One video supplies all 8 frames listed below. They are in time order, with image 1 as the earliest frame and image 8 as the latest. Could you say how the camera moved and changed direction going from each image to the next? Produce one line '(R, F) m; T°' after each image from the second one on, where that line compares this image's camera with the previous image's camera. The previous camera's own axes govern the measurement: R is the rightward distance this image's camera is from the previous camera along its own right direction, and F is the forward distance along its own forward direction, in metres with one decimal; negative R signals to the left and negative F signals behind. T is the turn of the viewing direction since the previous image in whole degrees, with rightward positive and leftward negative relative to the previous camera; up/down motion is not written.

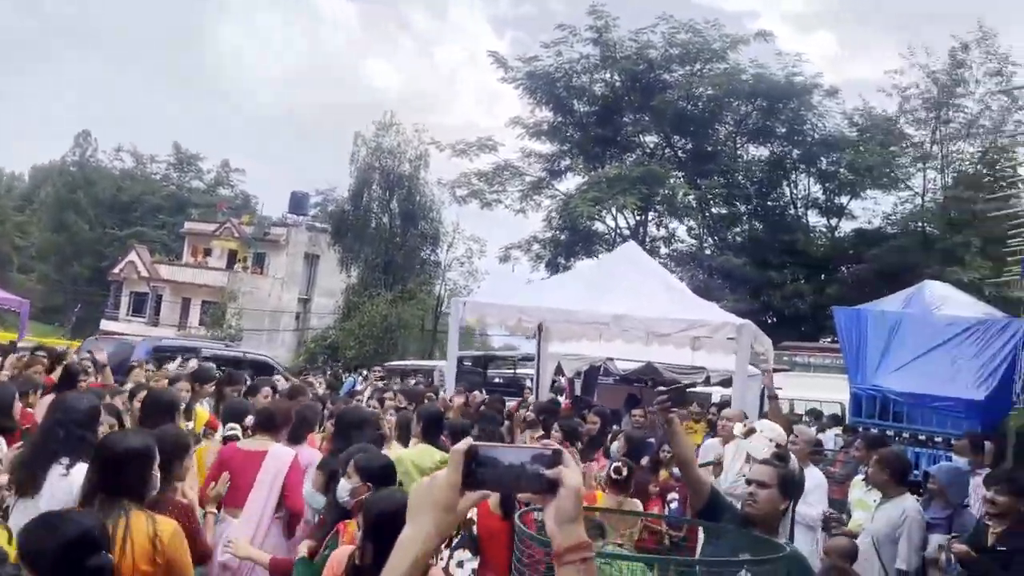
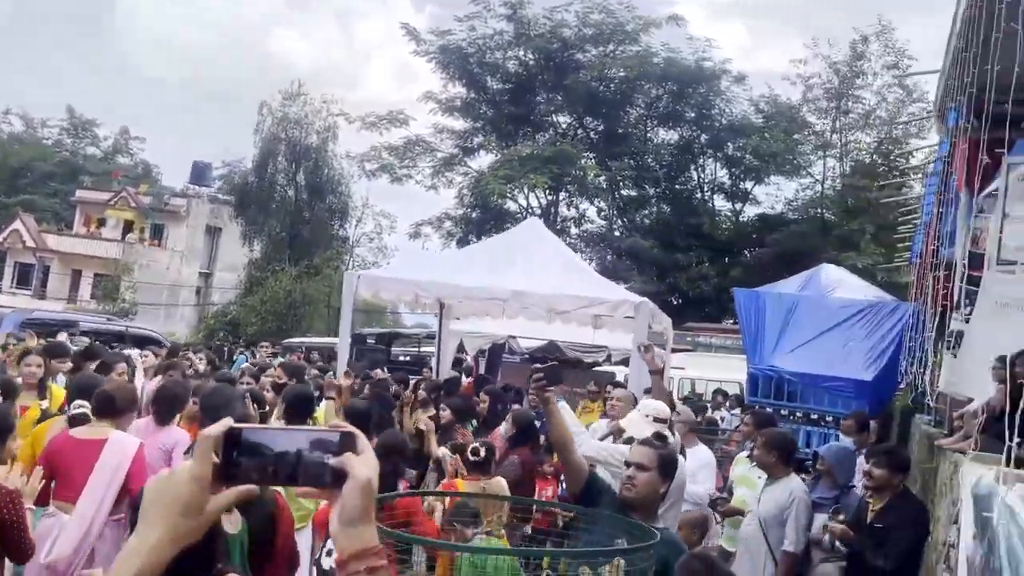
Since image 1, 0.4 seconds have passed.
(+0.2, +0.2) m; +6°
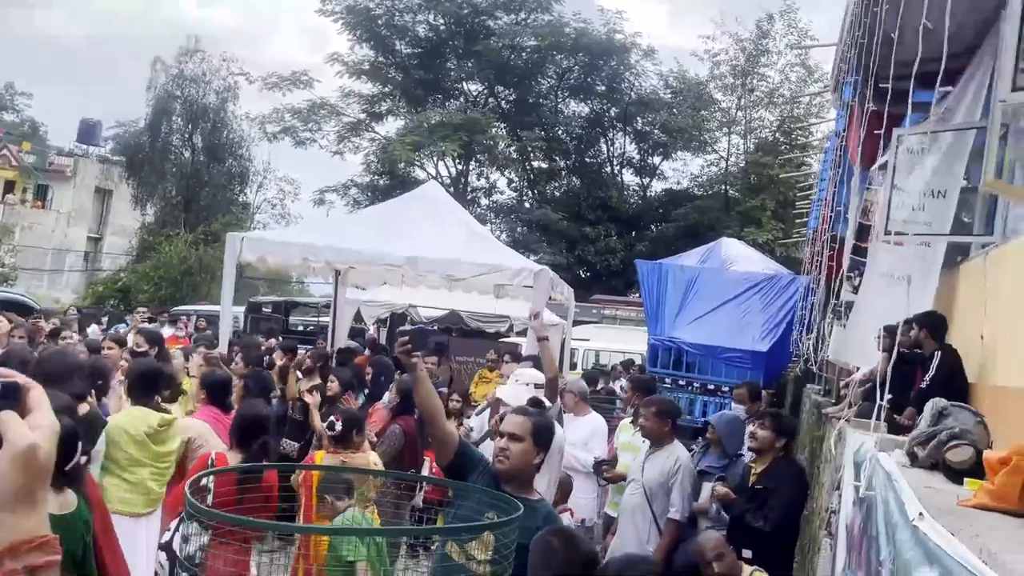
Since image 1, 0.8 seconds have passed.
(+0.2, +0.3) m; +6°
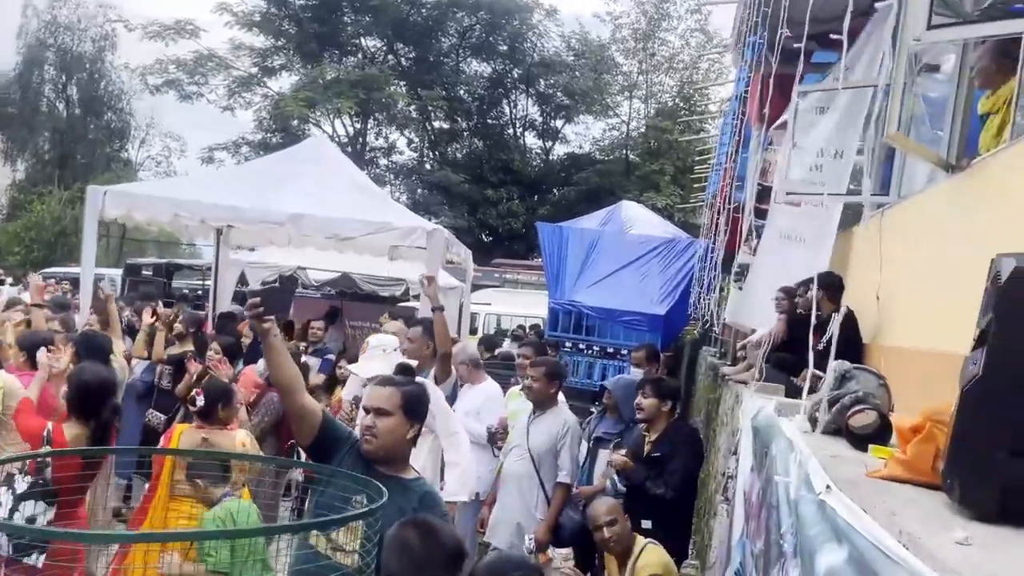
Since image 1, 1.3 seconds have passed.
(+0.1, +0.4) m; +6°
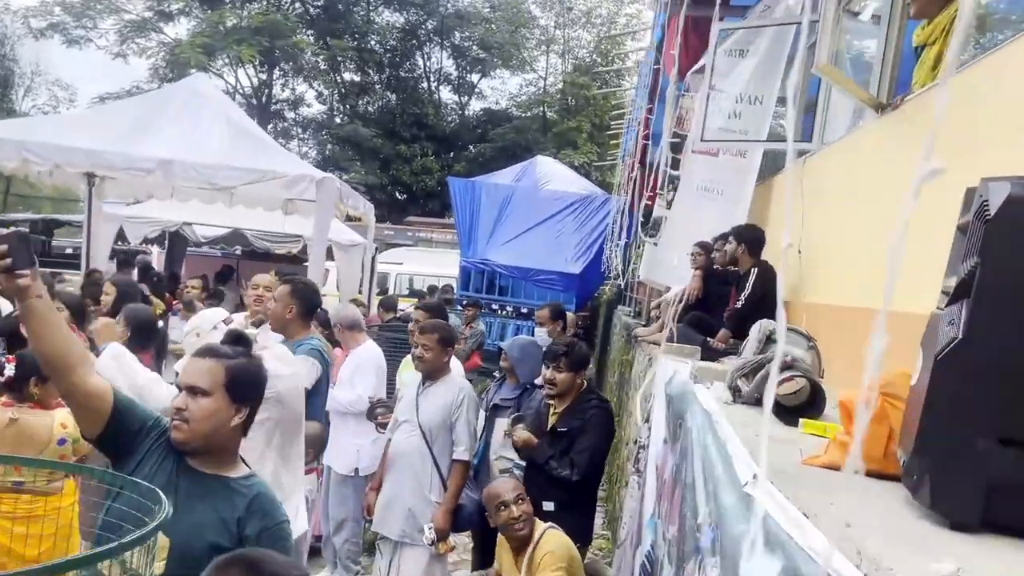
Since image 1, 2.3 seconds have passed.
(+0.2, +0.6) m; +5°
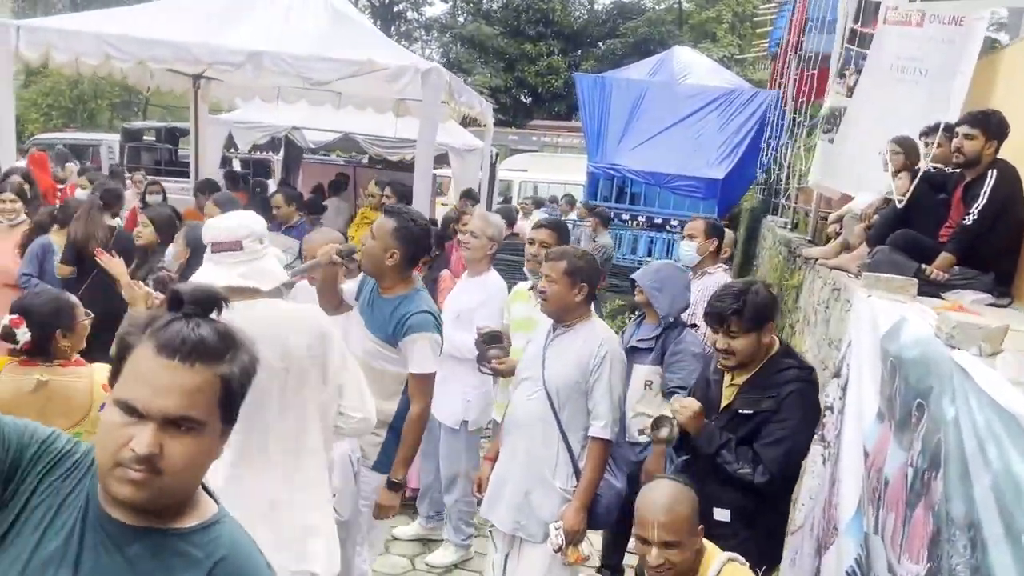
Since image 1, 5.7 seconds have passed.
(-0.1, +1.1) m; -9°
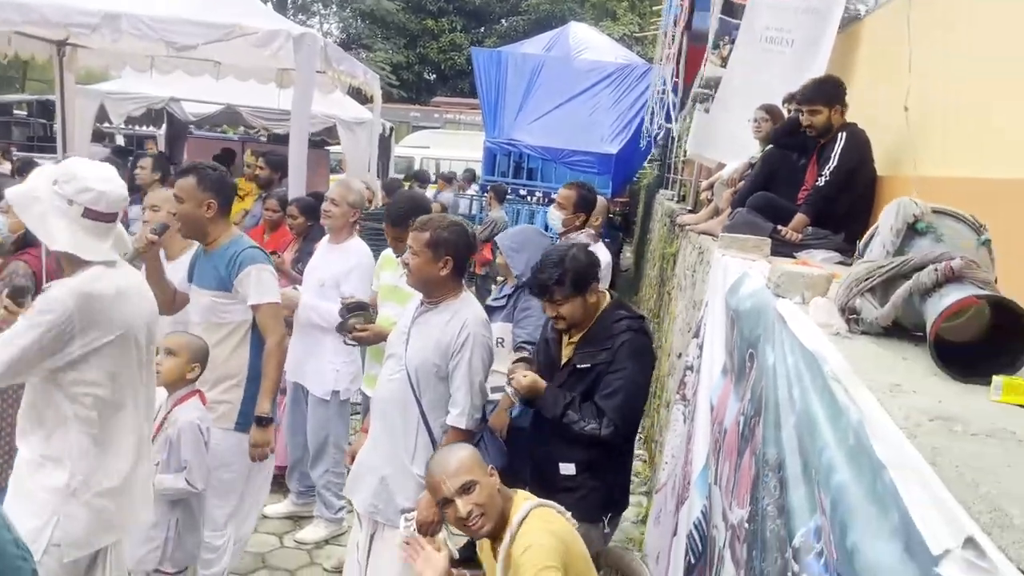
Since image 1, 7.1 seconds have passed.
(+0.2, +0.1) m; +6°
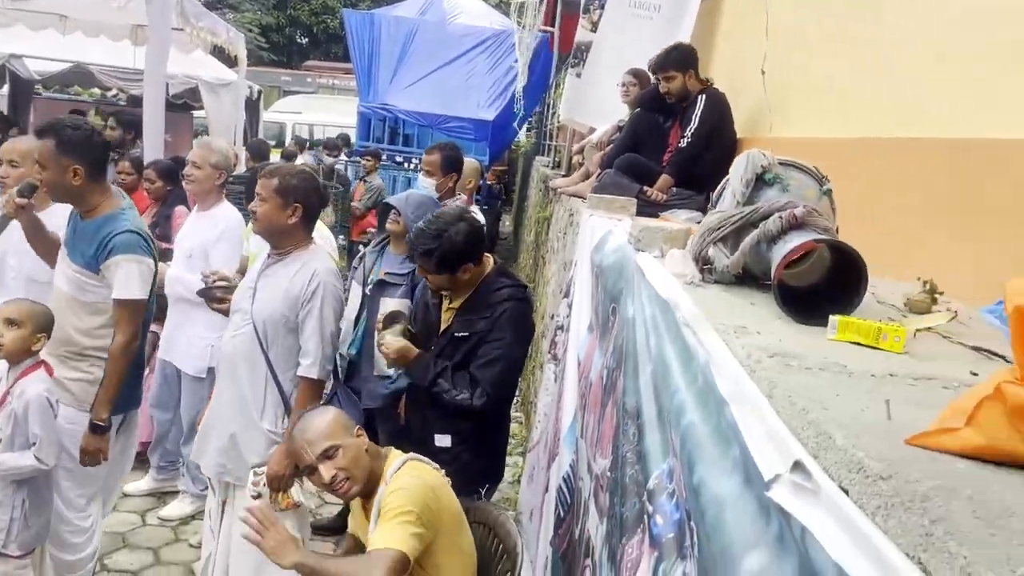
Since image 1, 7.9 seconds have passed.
(+0.1, 0.0) m; +8°
